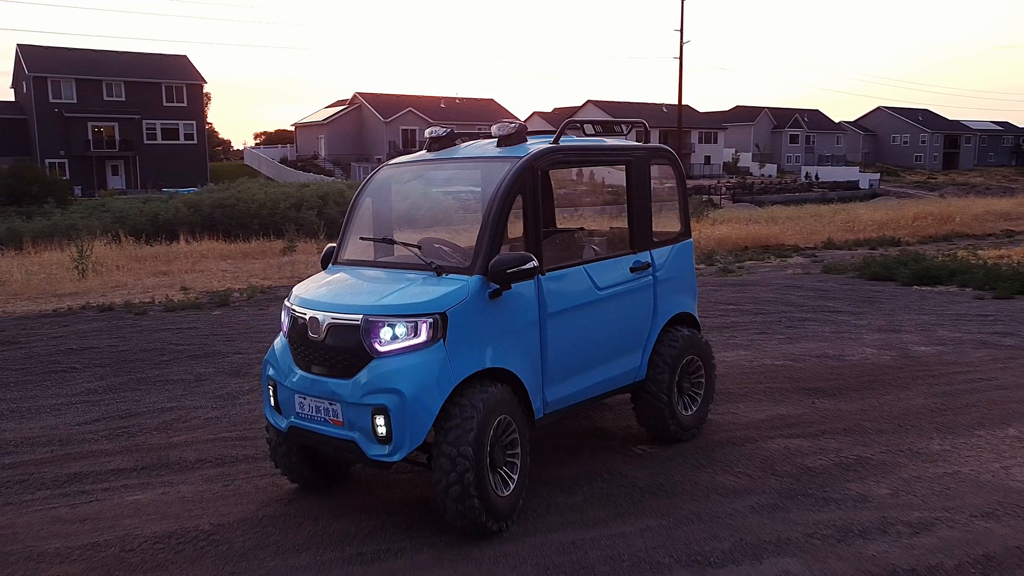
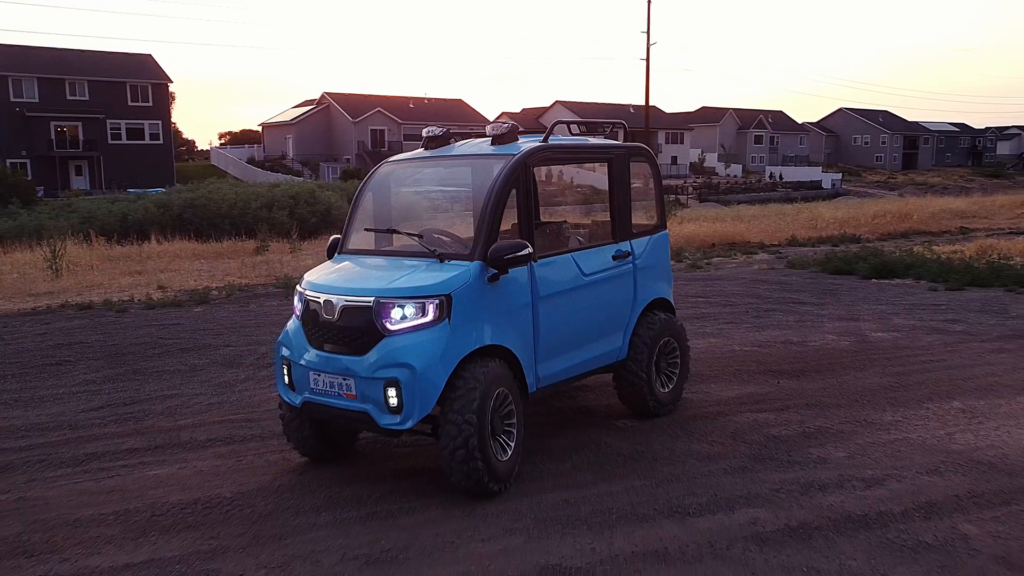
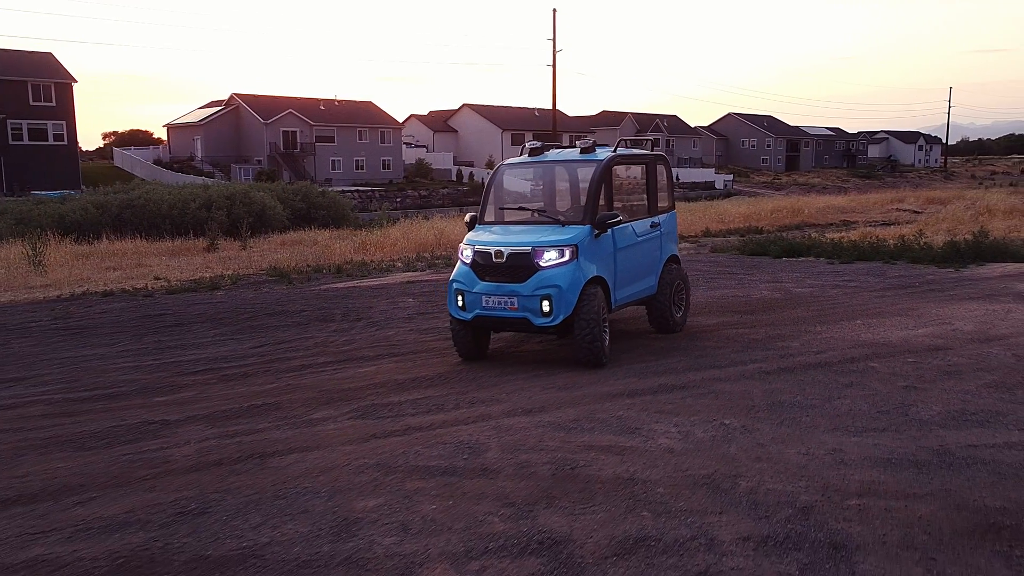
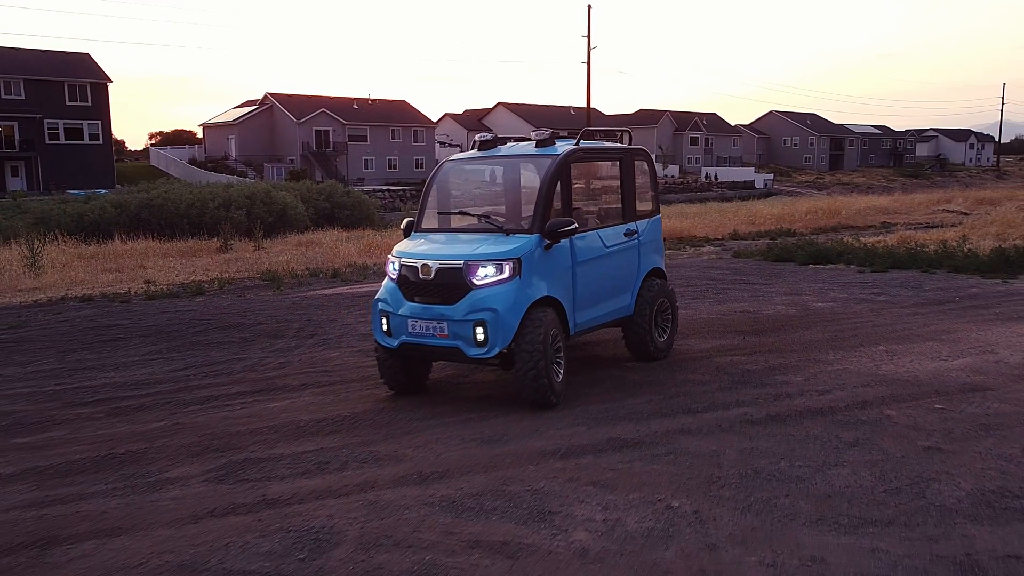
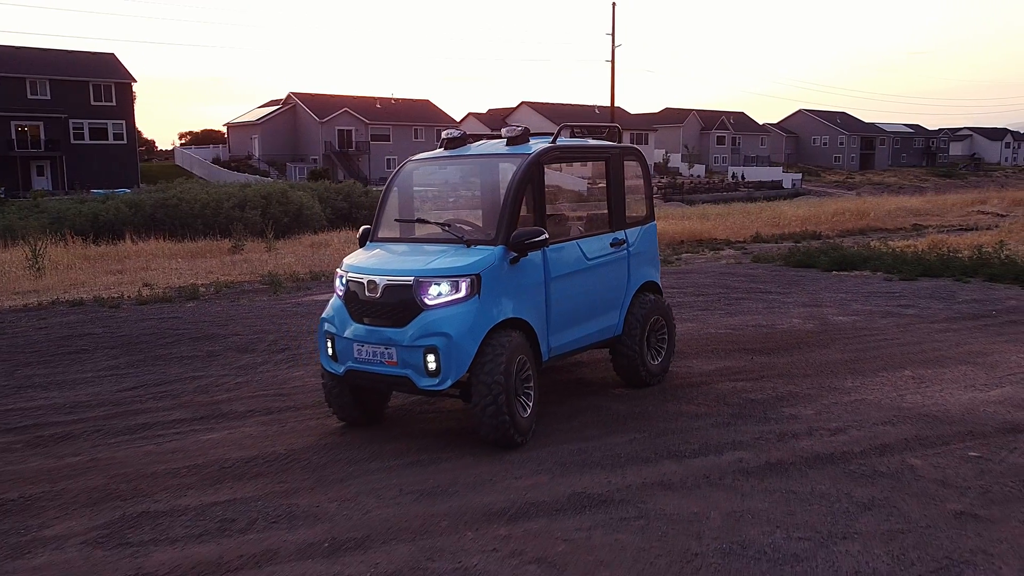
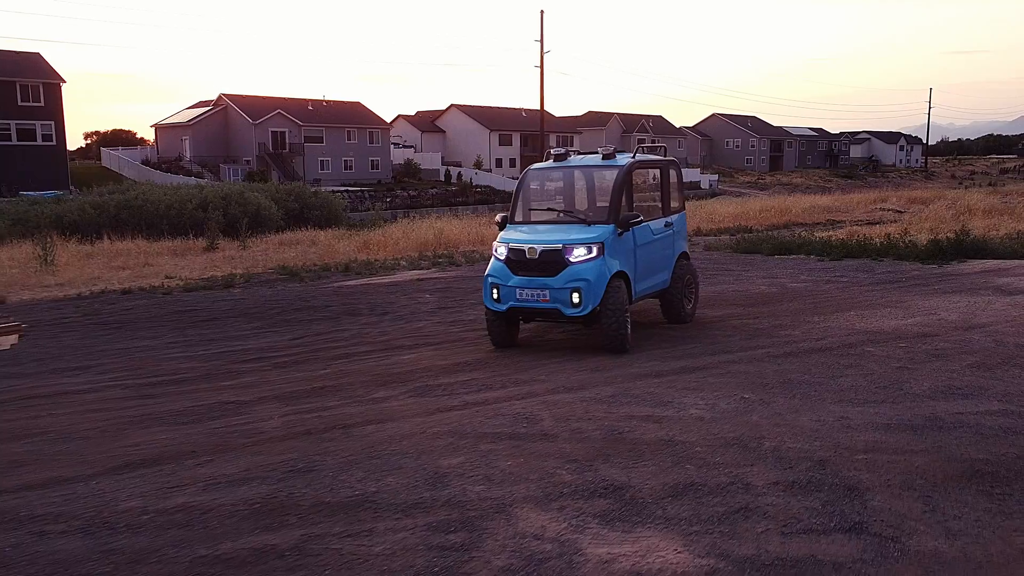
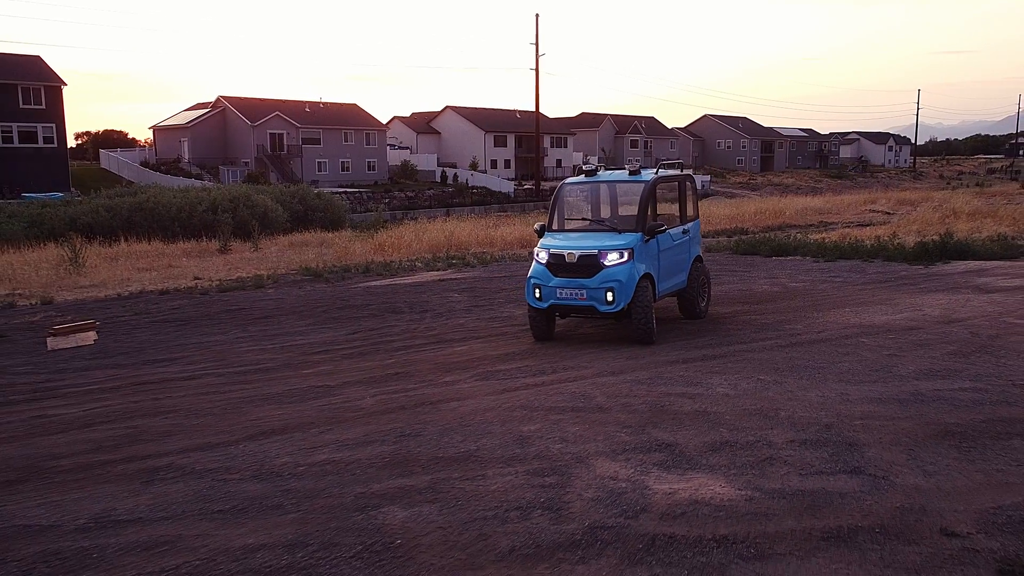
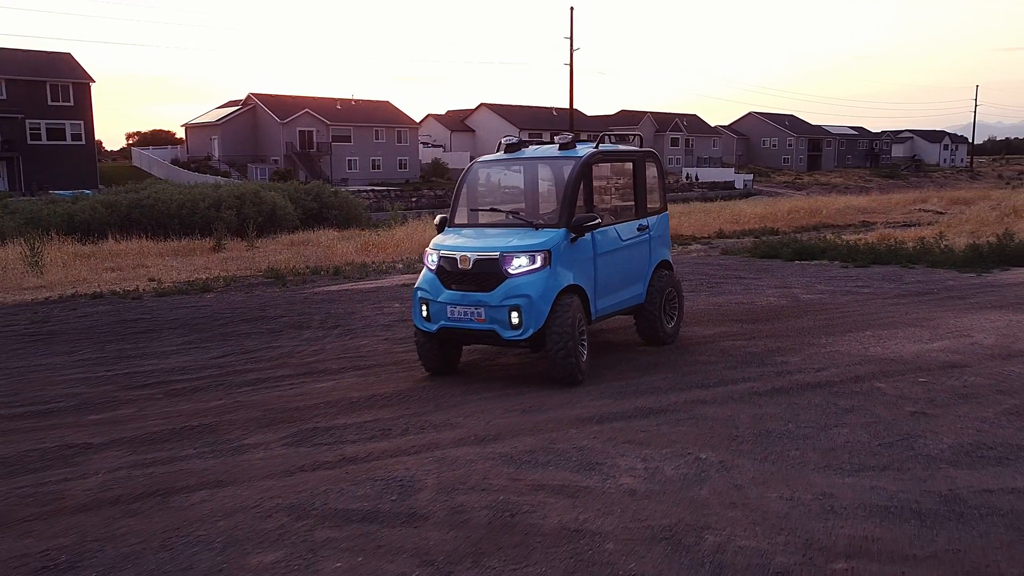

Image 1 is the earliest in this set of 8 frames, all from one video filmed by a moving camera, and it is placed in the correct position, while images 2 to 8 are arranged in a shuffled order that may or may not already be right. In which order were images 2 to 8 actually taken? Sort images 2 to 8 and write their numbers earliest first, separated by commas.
2, 5, 4, 8, 3, 6, 7
